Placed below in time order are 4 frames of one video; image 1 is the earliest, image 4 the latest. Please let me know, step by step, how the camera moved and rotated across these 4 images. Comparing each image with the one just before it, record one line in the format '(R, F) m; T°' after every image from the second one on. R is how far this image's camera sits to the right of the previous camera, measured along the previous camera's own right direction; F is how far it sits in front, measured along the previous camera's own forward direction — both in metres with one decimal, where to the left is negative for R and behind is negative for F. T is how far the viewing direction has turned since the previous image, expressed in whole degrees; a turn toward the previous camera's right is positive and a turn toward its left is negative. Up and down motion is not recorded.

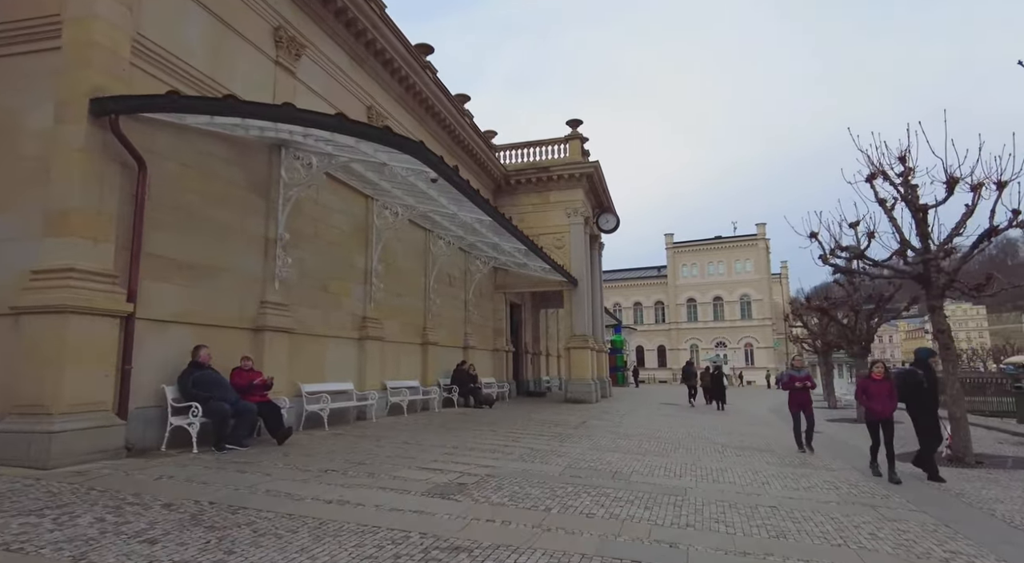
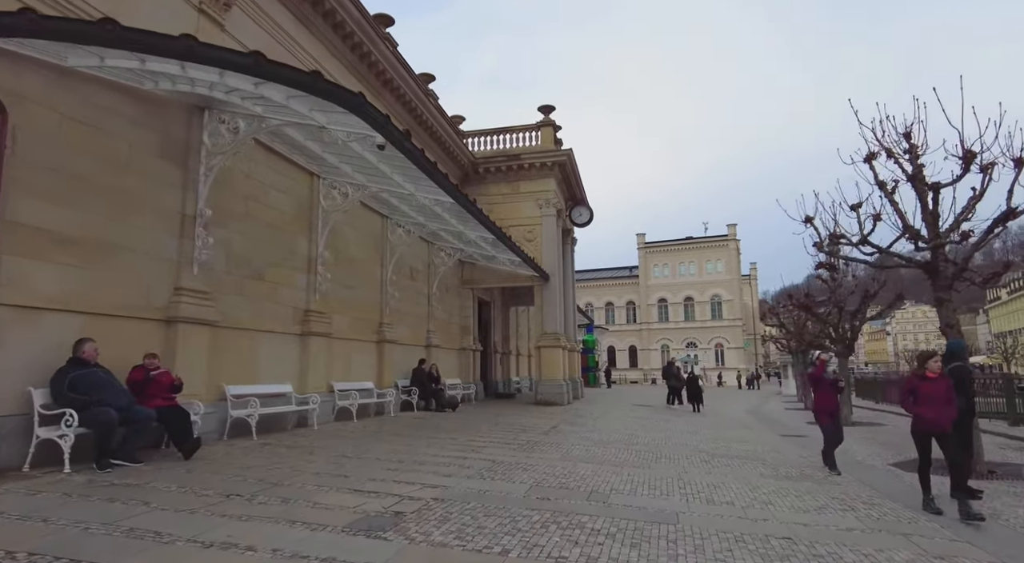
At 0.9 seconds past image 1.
(+0.2, +1.3) m; +3°
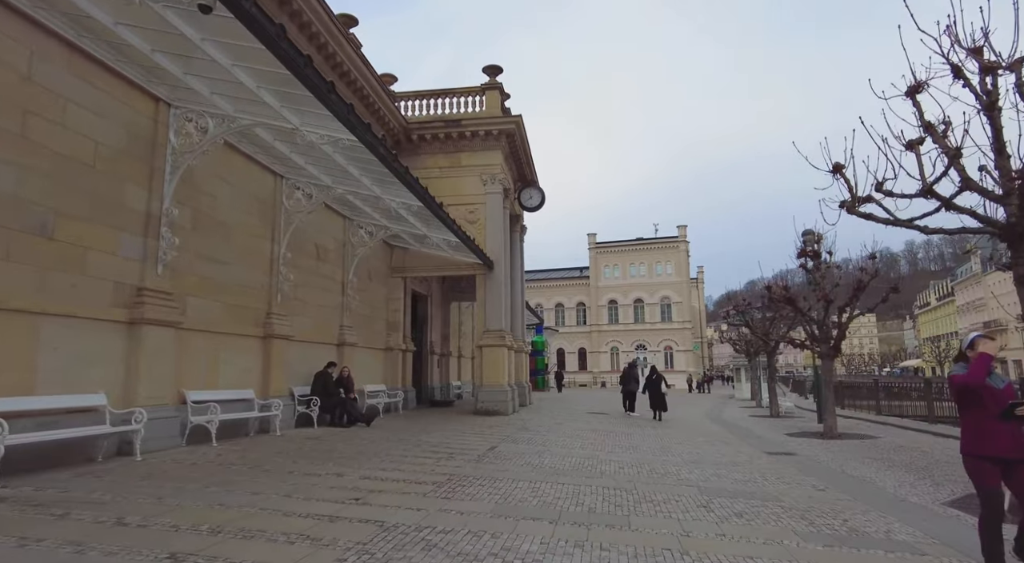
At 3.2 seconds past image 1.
(+0.4, +3.0) m; +5°
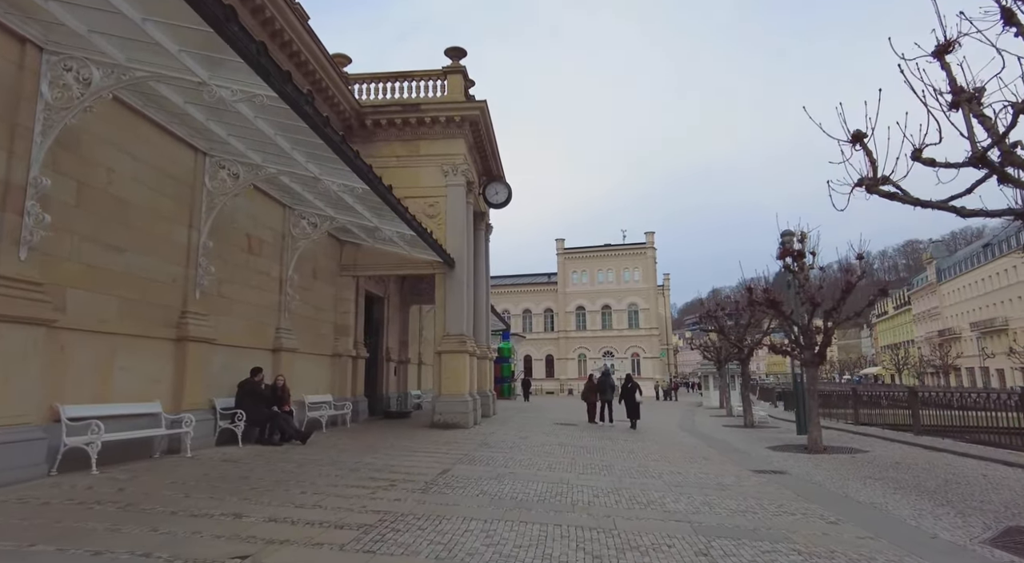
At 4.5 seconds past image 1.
(+0.2, +1.4) m; +3°
